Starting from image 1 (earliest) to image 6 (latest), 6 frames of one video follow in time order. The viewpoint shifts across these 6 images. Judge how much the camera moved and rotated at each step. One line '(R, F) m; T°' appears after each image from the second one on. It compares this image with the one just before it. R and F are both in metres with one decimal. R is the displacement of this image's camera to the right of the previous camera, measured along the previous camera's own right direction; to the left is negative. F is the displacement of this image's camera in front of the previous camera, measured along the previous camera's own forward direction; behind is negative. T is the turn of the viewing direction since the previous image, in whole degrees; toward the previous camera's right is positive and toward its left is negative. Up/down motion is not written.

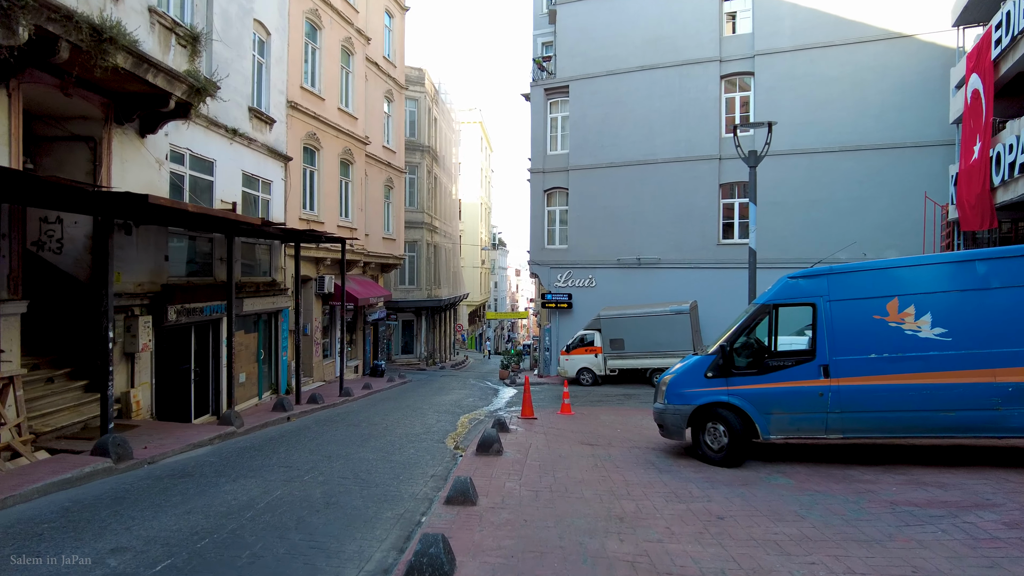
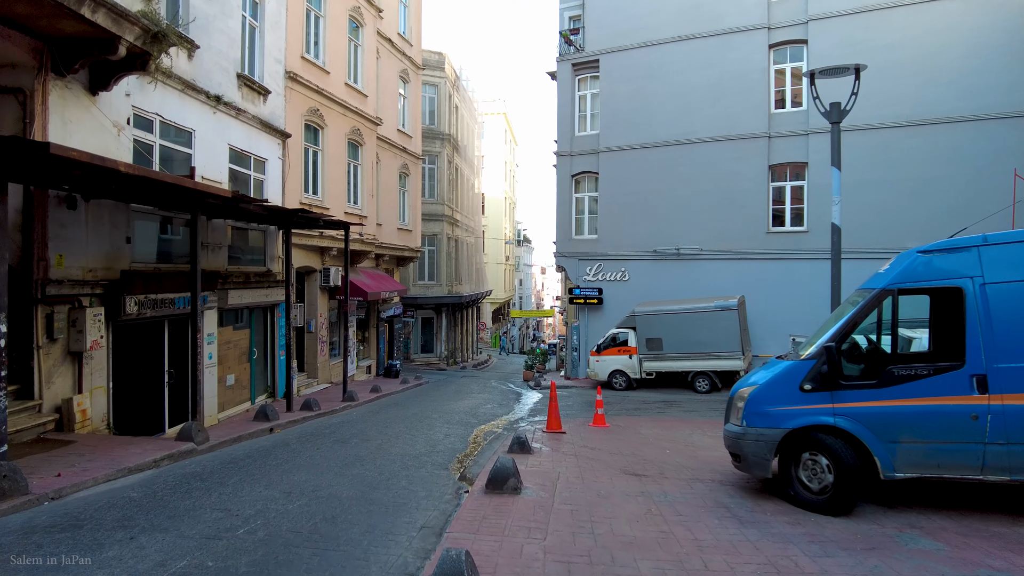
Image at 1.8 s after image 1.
(0.0, +2.0) m; -2°
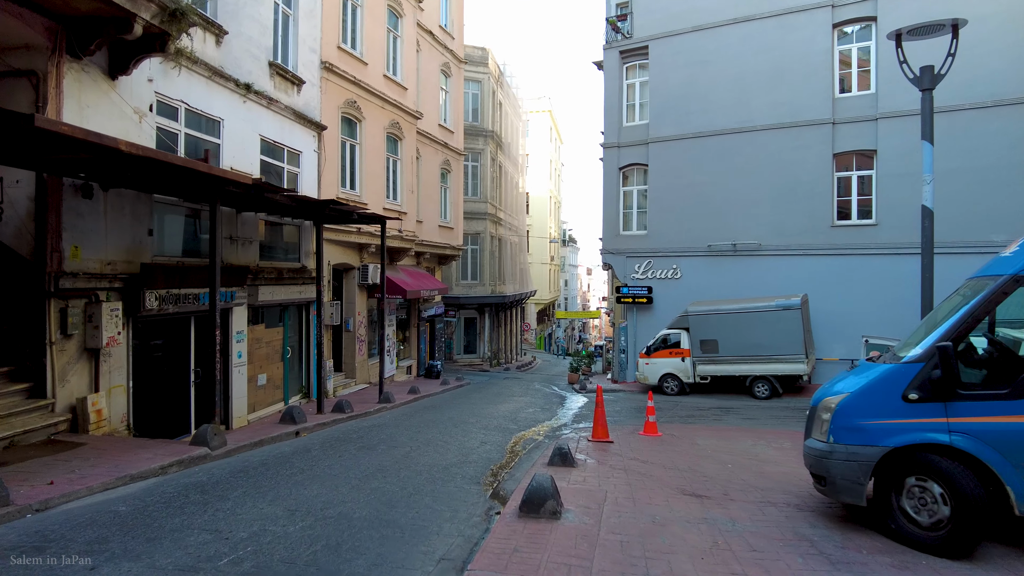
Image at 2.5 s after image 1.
(+0.1, +0.9) m; -4°
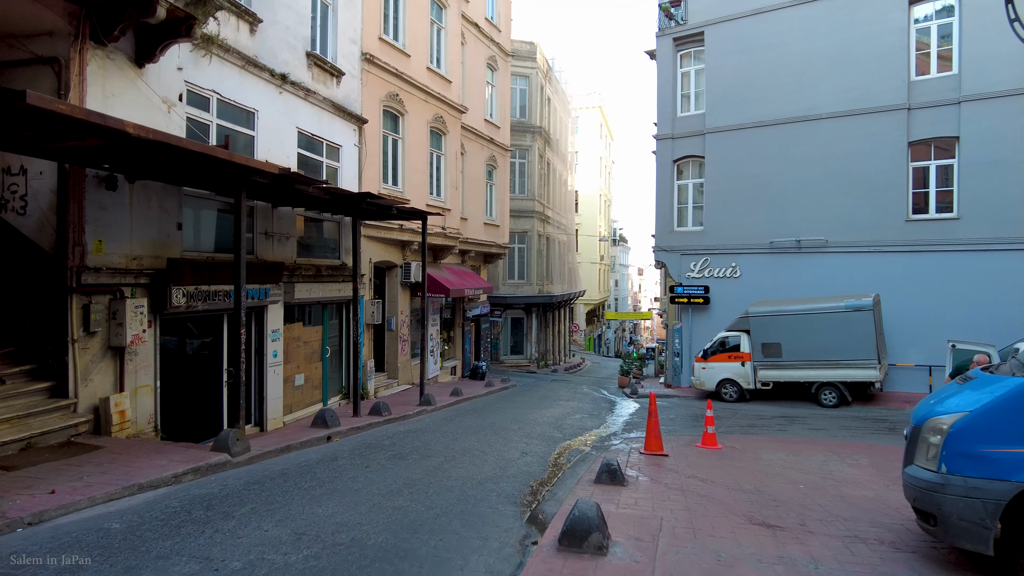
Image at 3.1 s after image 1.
(+0.1, +0.7) m; -4°
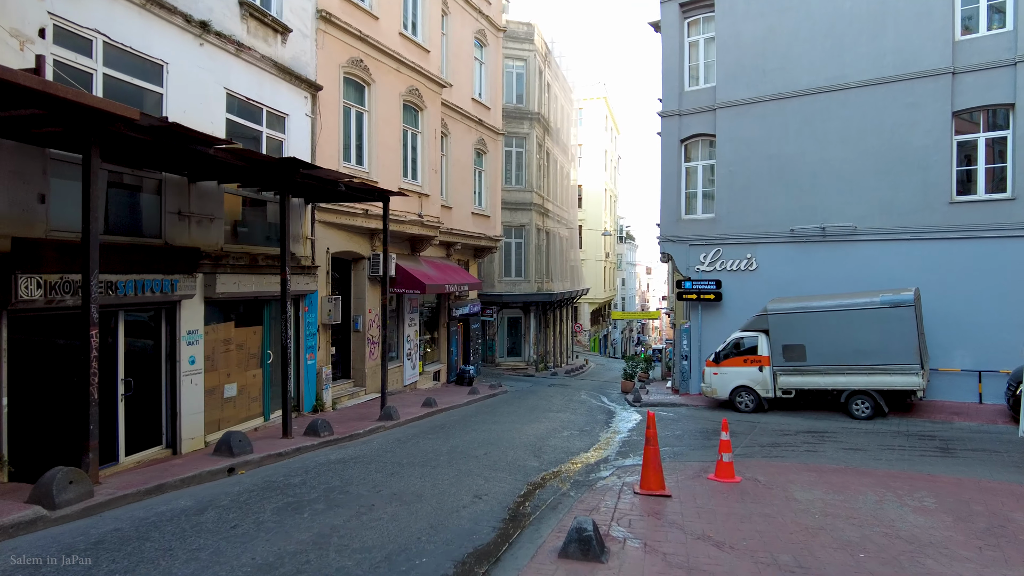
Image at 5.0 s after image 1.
(+0.6, +2.1) m; -1°
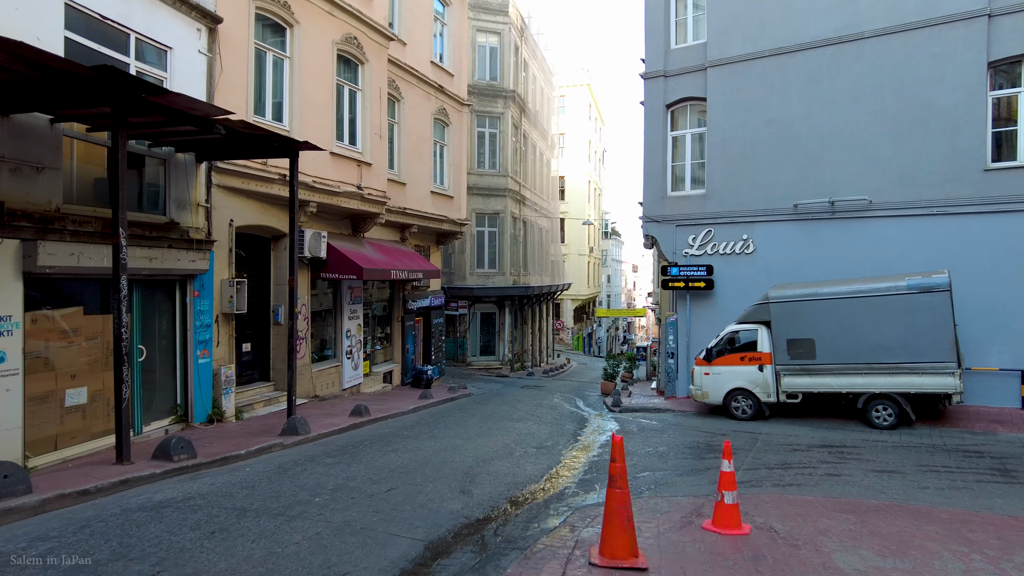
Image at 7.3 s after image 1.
(+0.7, +2.5) m; +1°
